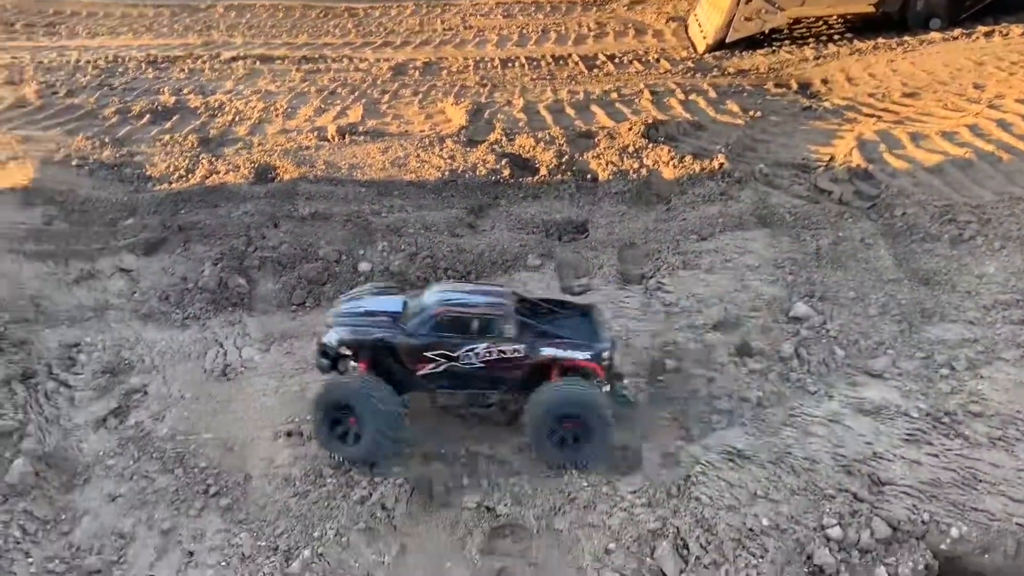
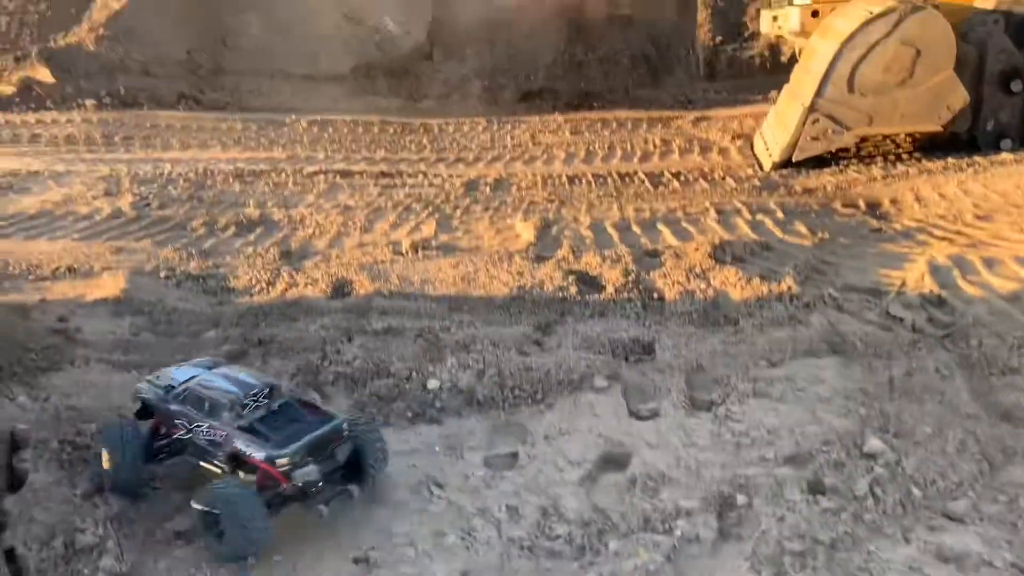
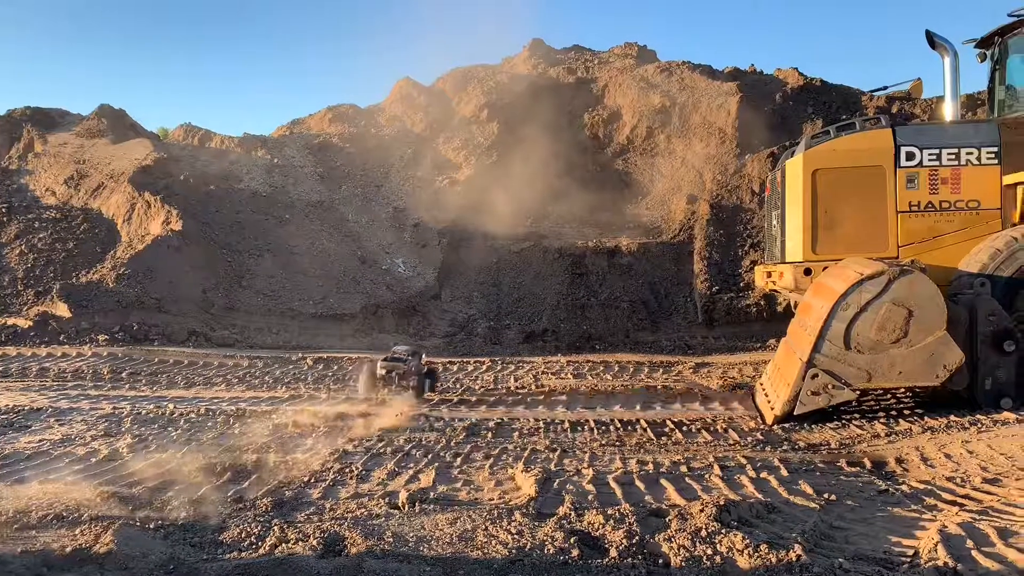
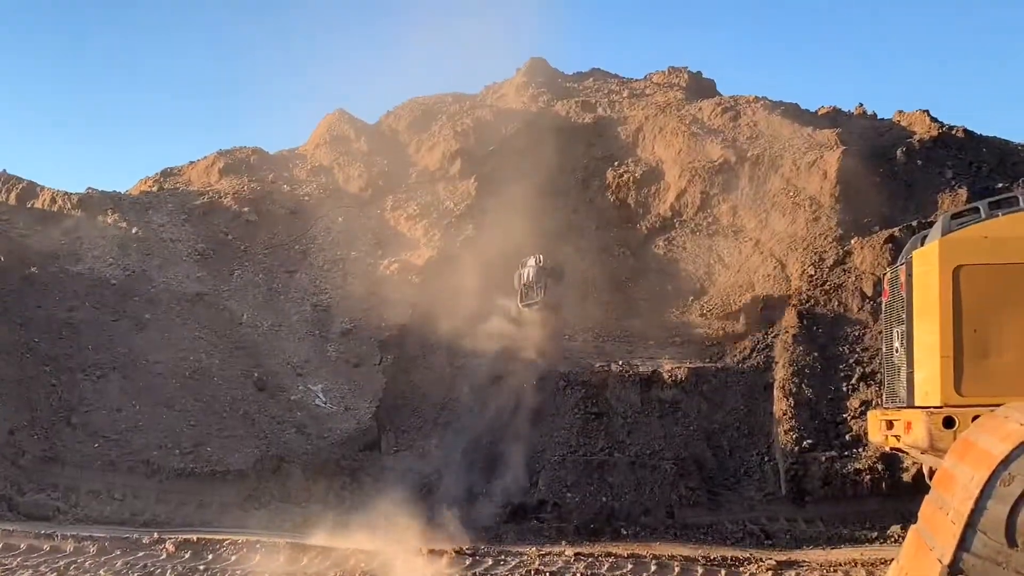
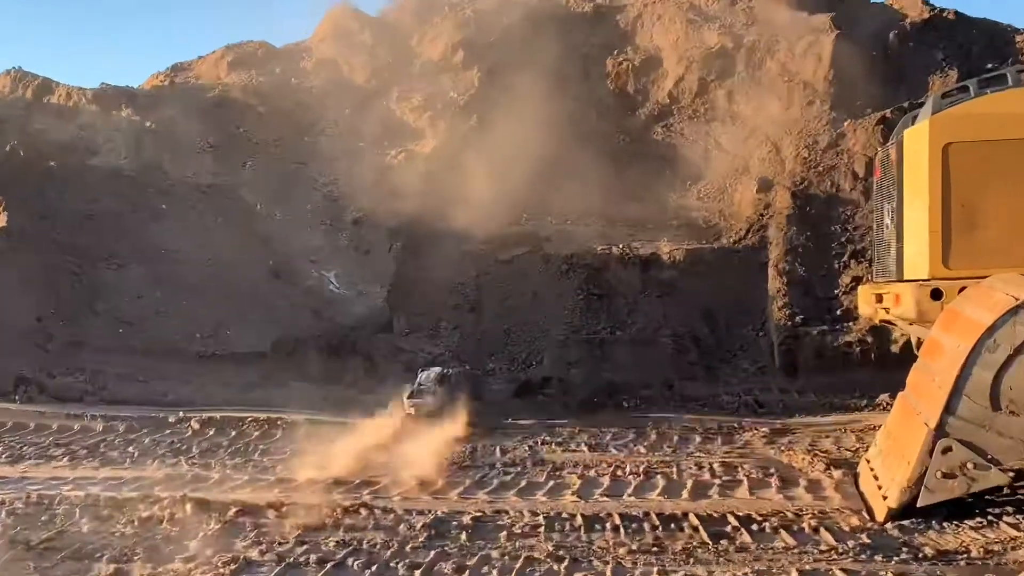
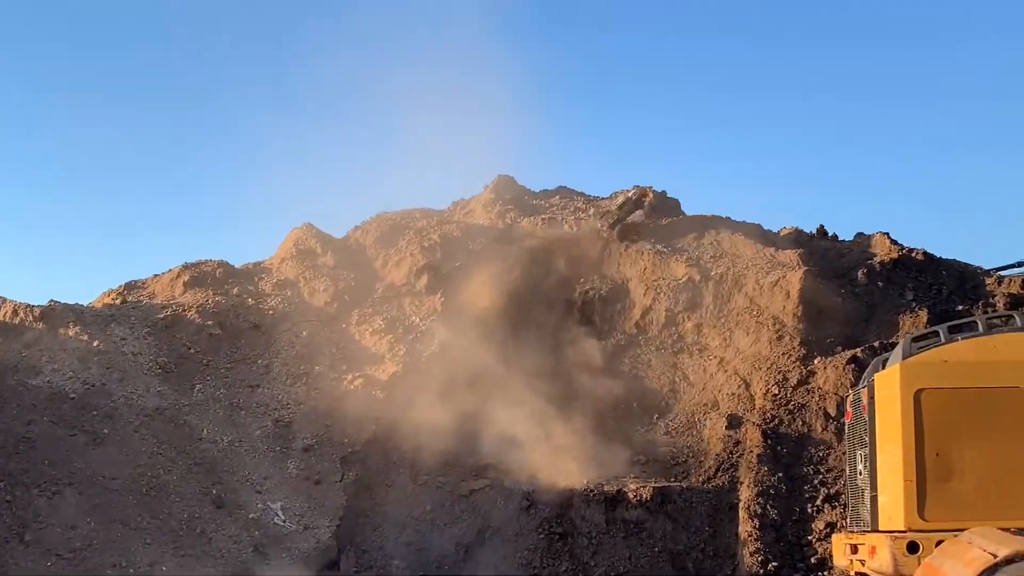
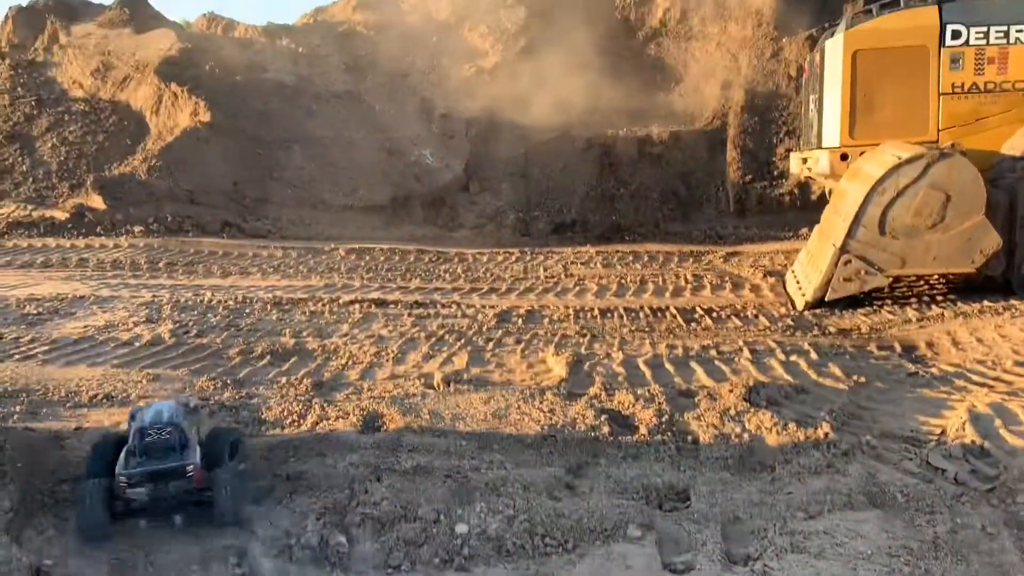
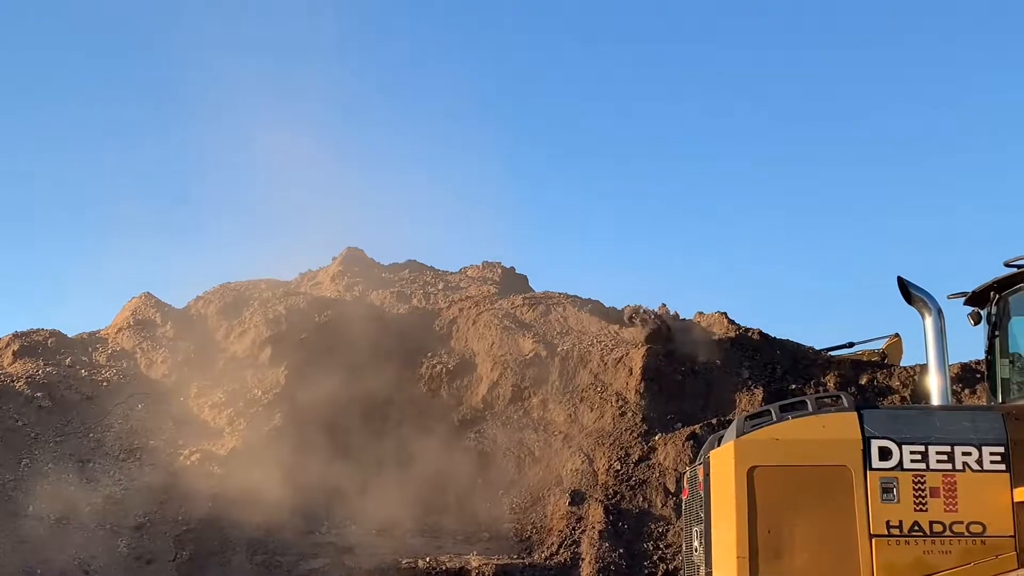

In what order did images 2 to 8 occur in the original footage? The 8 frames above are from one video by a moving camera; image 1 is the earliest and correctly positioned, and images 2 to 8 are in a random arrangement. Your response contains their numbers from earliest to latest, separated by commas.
2, 7, 3, 5, 4, 6, 8
